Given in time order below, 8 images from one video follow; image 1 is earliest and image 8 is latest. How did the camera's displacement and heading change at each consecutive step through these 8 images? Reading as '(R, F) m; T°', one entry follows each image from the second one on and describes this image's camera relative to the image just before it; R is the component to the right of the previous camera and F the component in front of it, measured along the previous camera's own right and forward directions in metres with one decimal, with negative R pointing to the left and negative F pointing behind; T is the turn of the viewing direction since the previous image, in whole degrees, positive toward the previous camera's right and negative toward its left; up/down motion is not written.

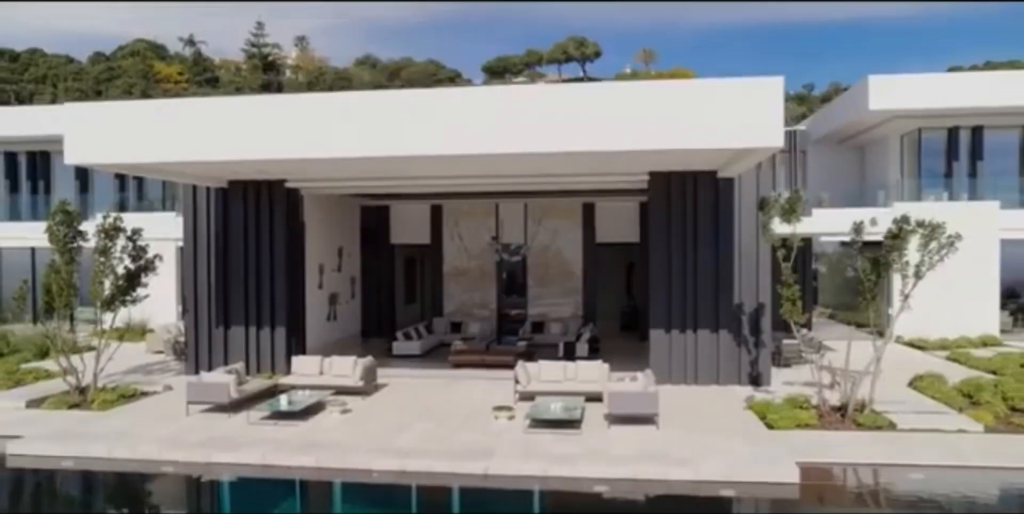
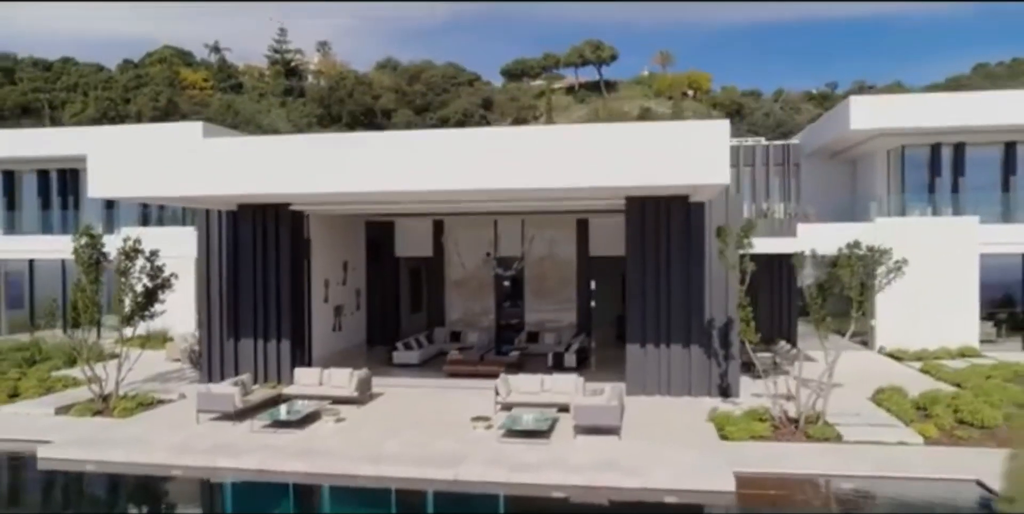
(+0.6, -0.9) m; -2°
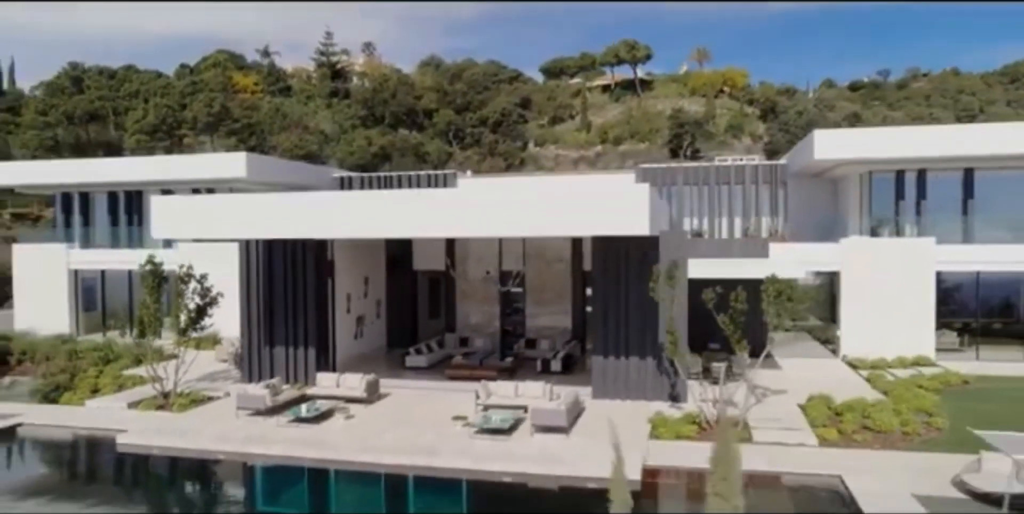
(+1.3, -2.3) m; -4°
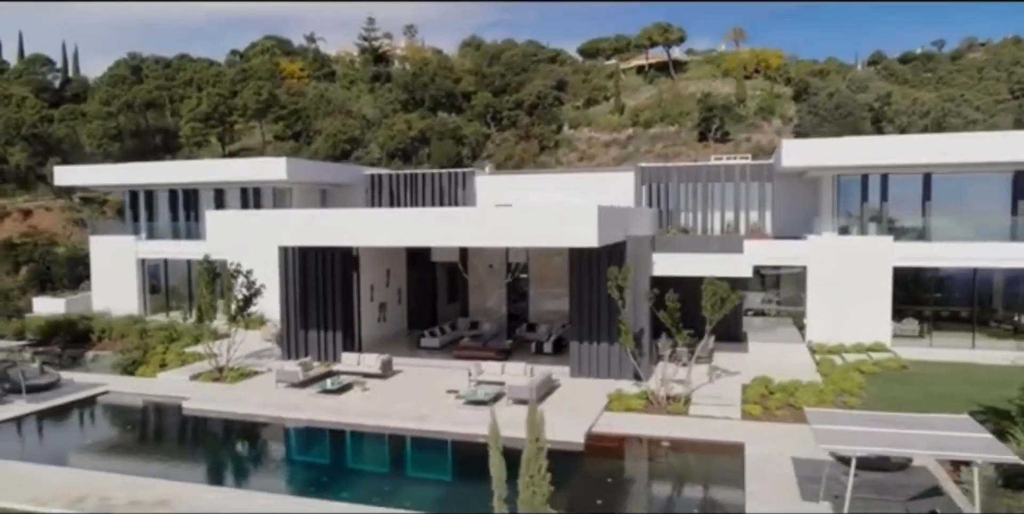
(+1.3, -2.7) m; -4°
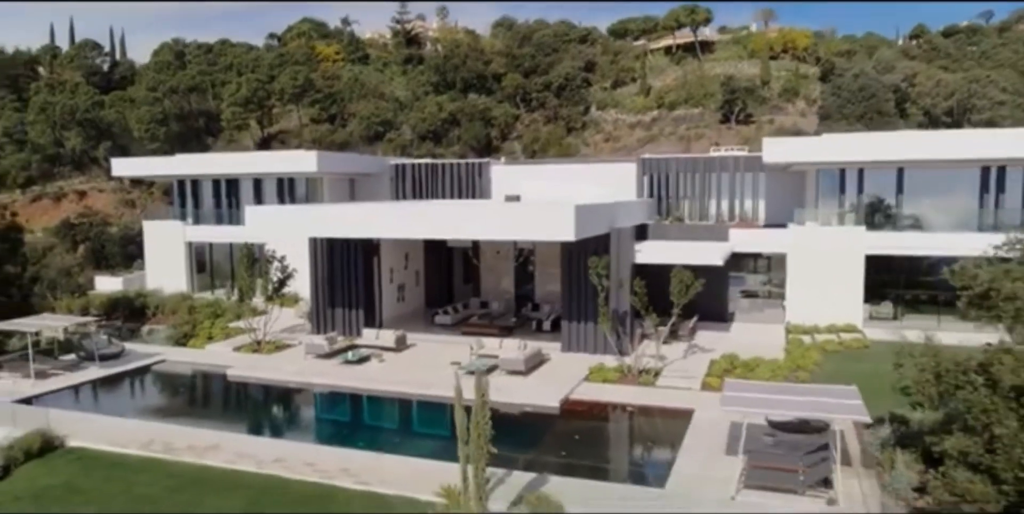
(+1.0, -2.3) m; -3°
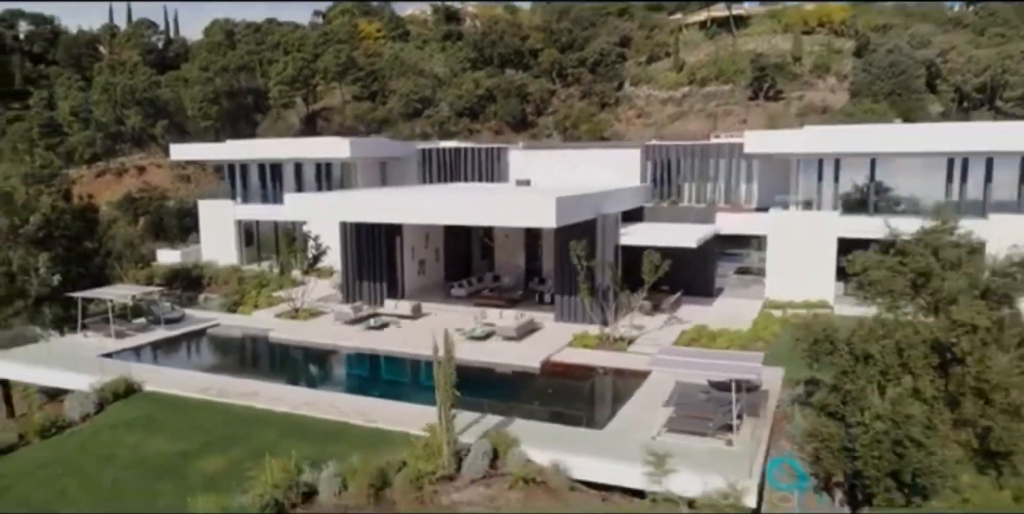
(+1.4, -2.8) m; -4°
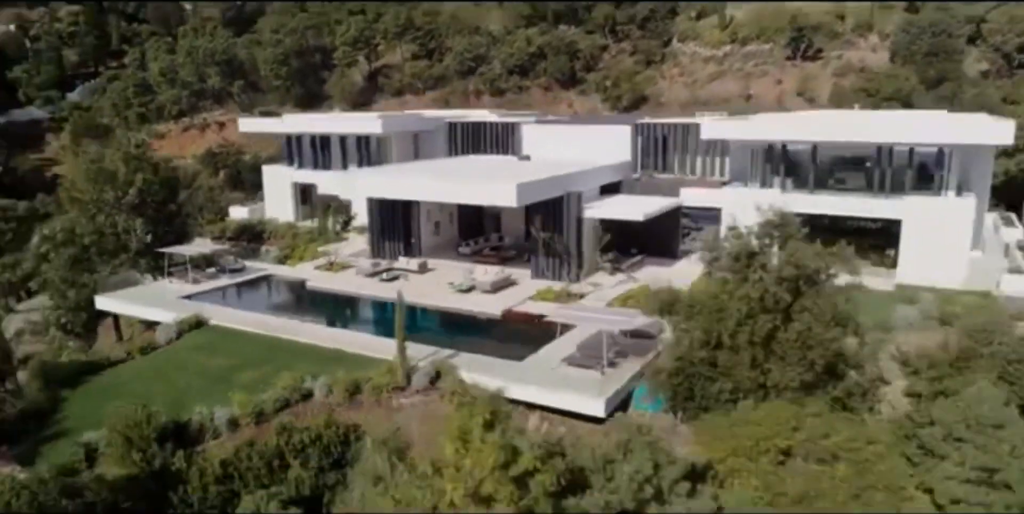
(+3.3, -5.1) m; -6°
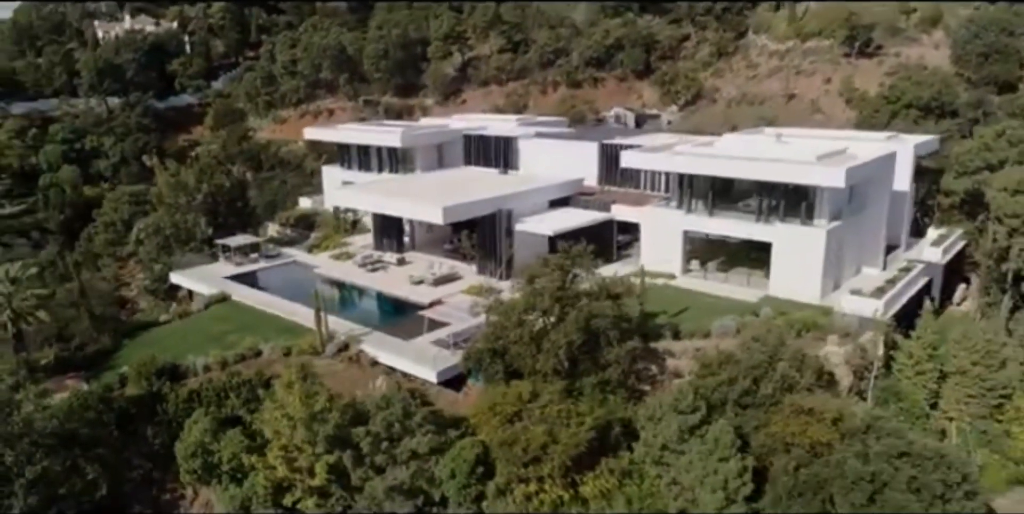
(+9.2, -6.9) m; -11°
